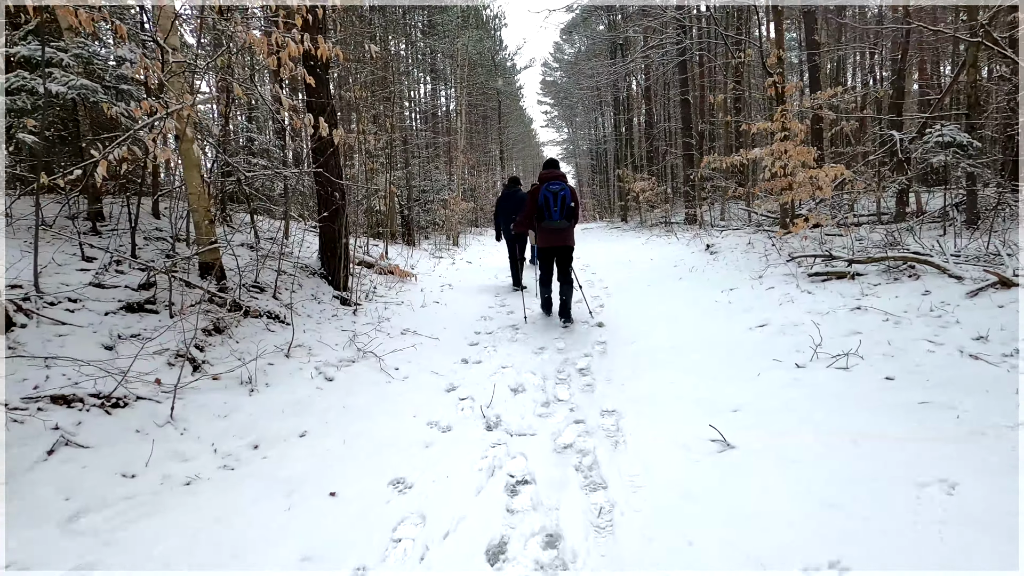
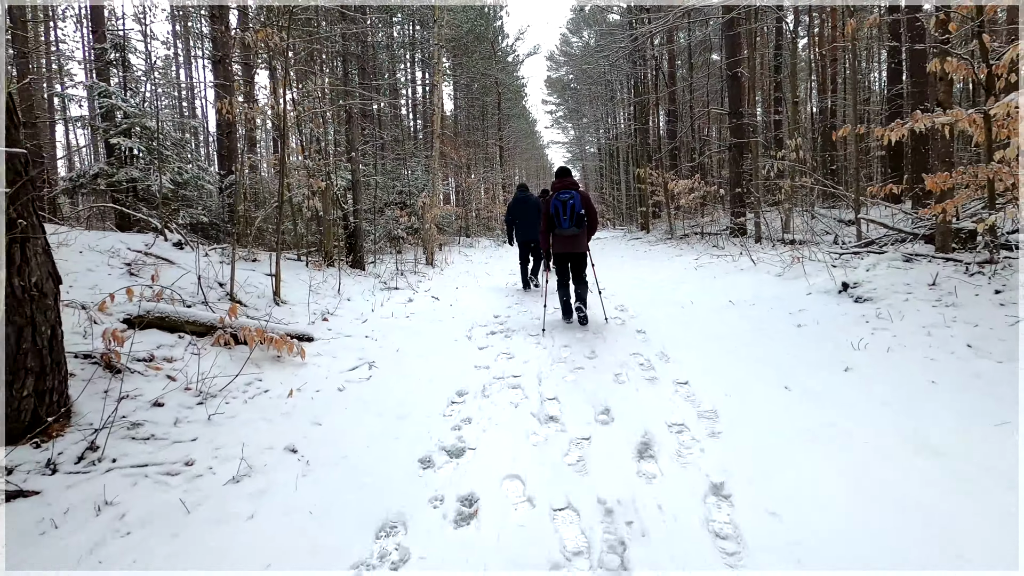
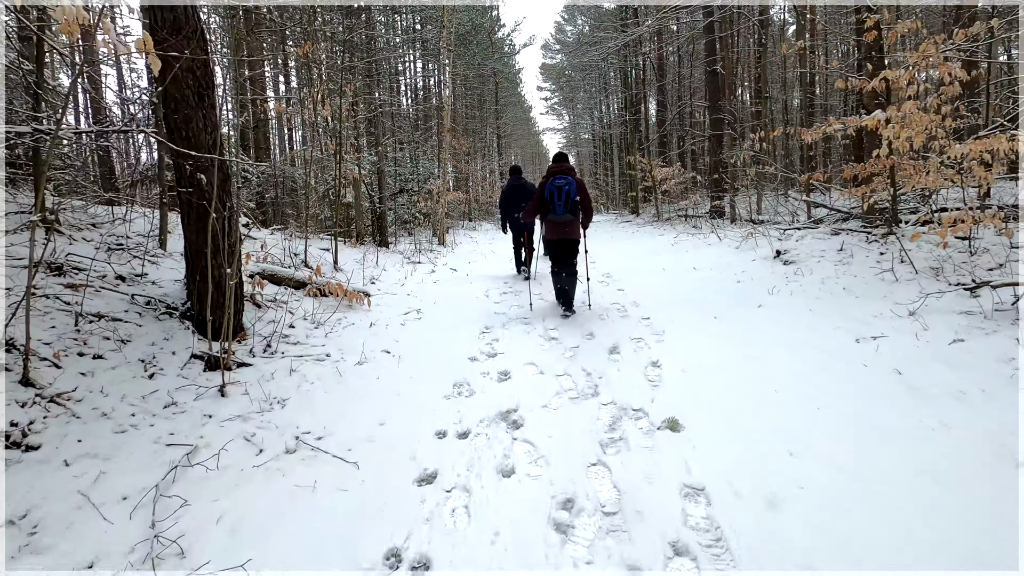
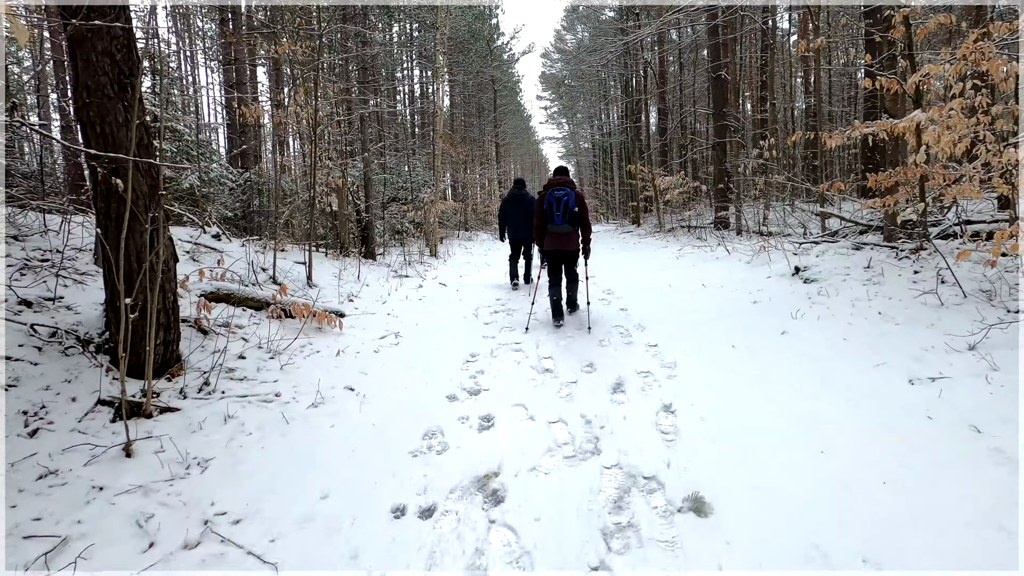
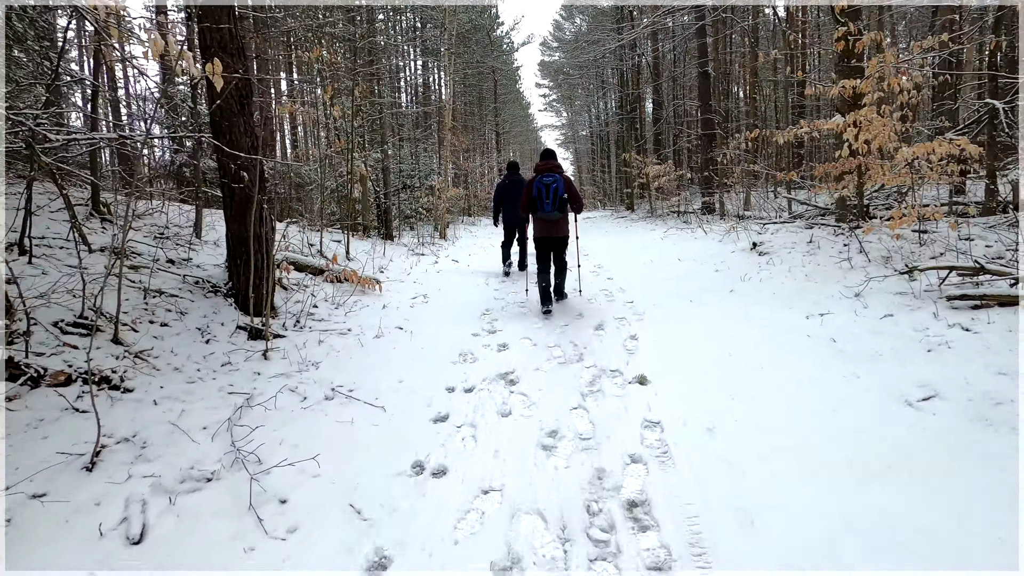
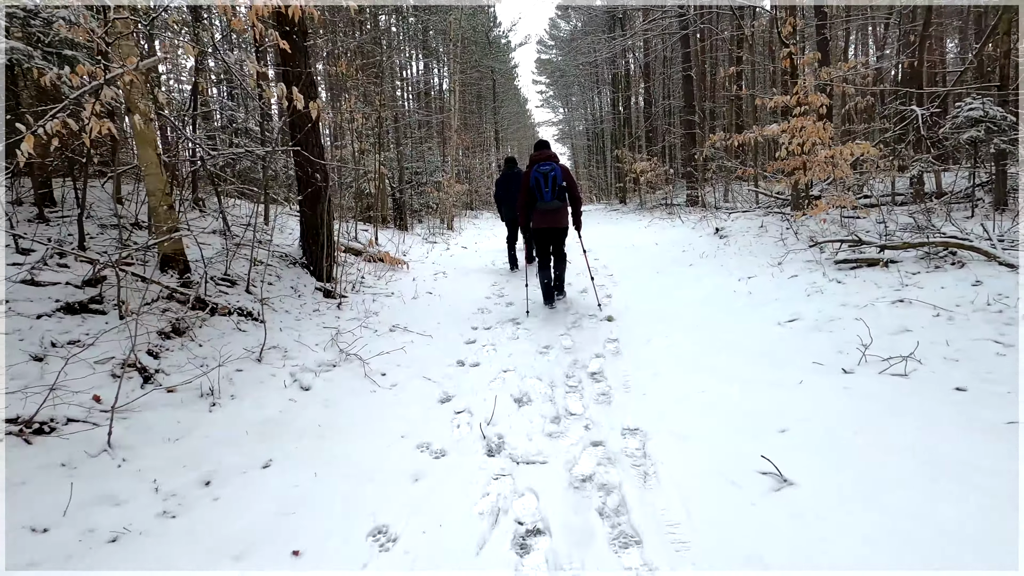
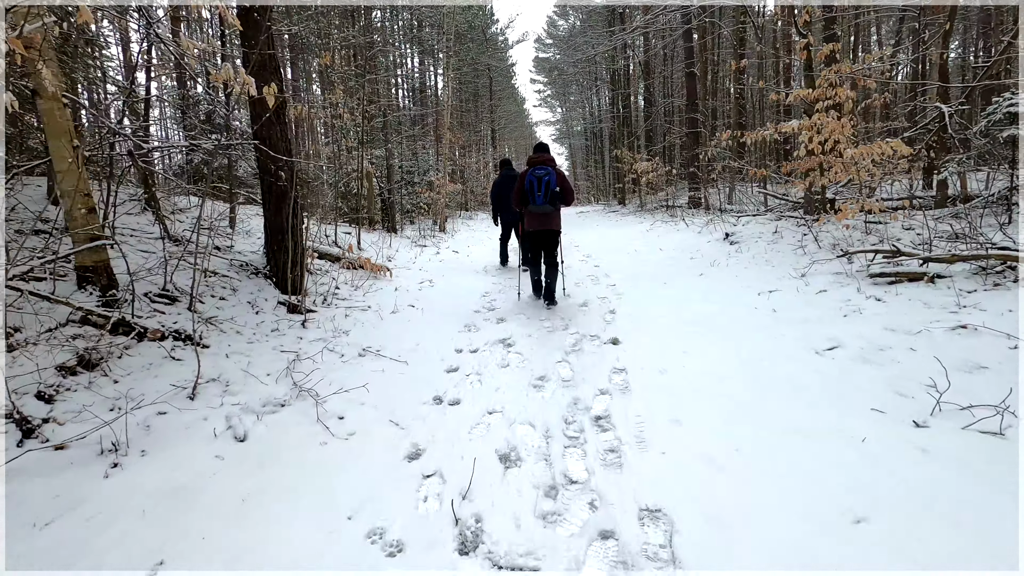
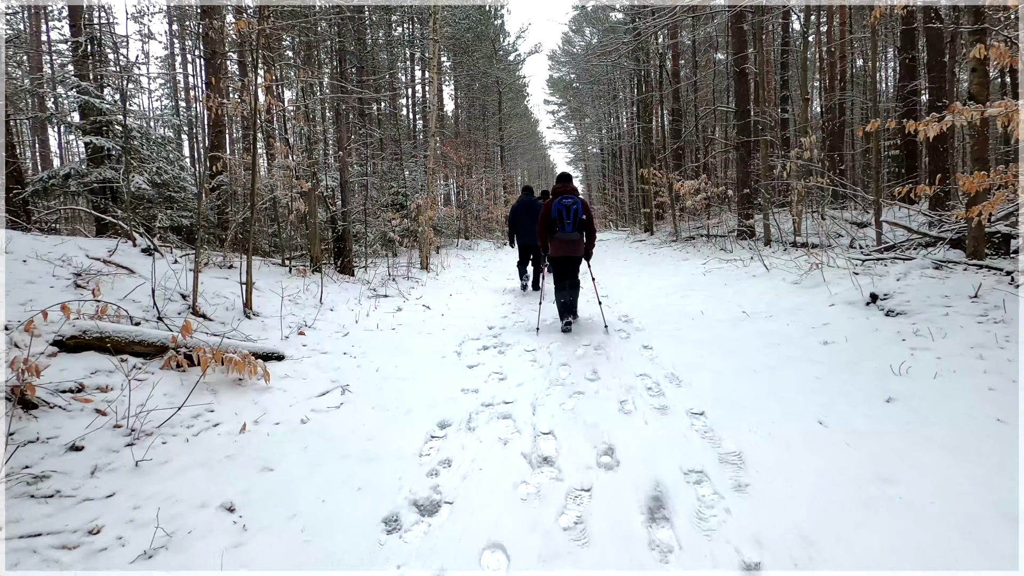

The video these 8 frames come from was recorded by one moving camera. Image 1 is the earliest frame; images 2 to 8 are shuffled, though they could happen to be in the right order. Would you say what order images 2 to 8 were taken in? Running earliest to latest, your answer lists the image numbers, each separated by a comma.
6, 7, 5, 3, 4, 2, 8
